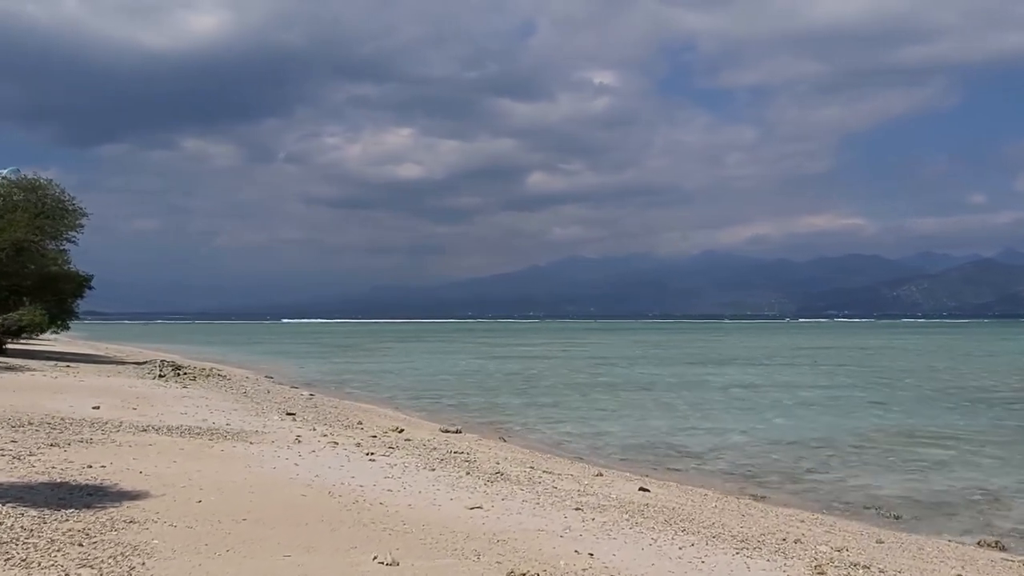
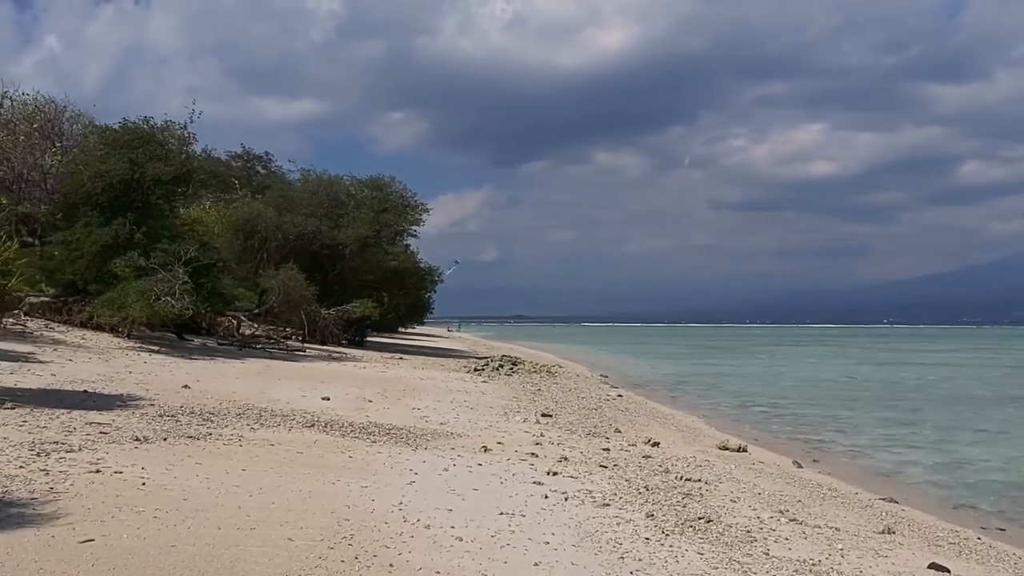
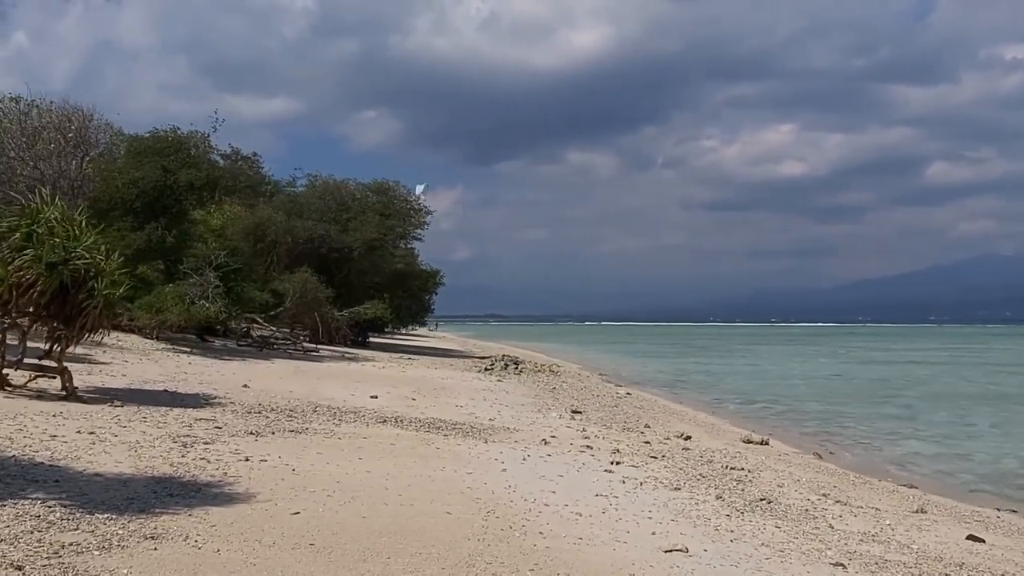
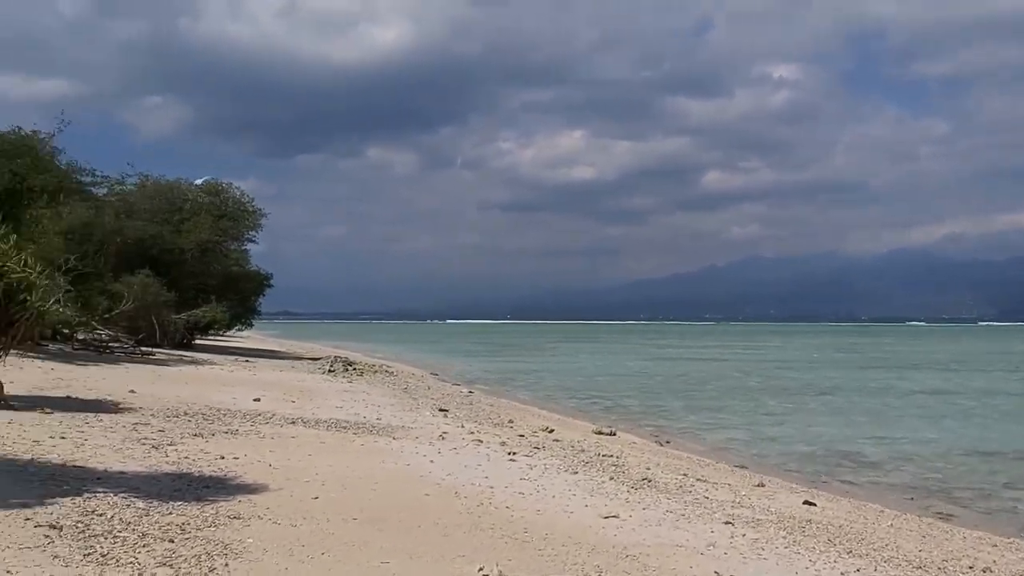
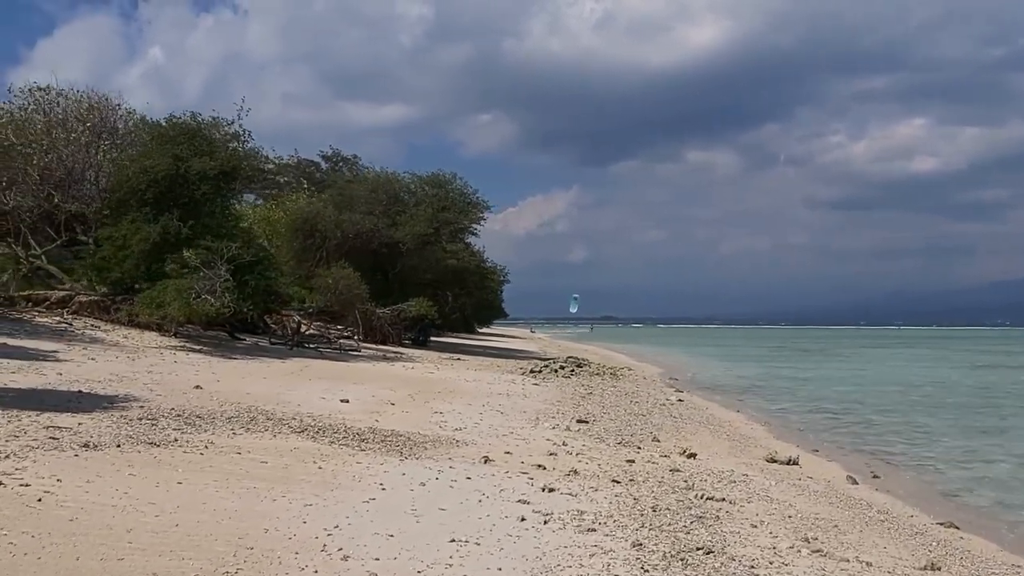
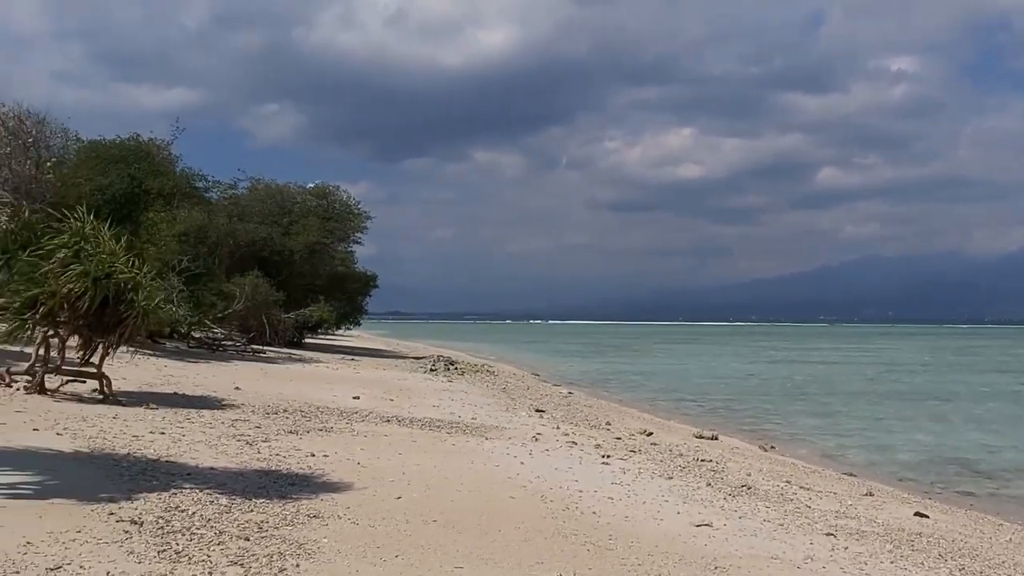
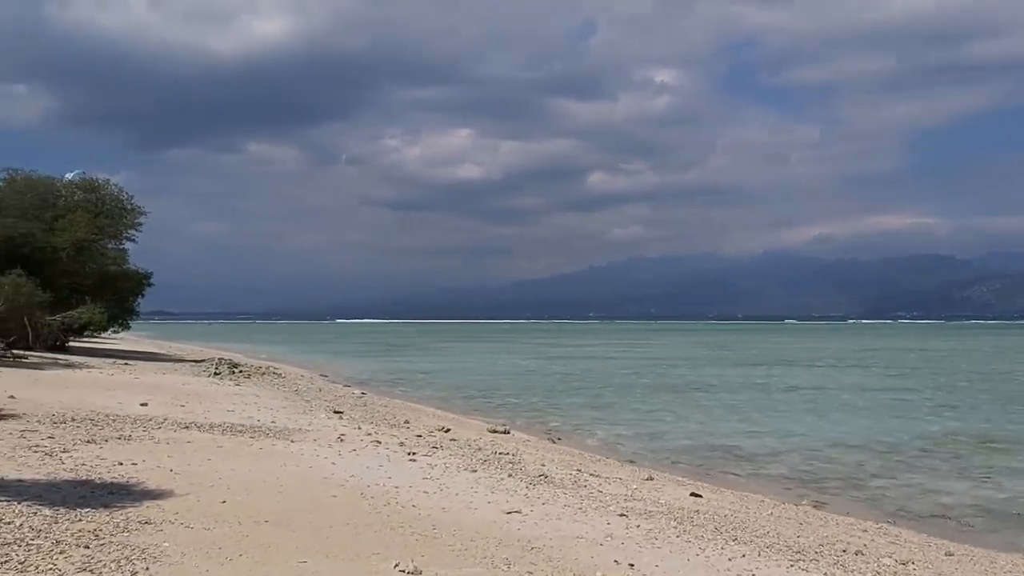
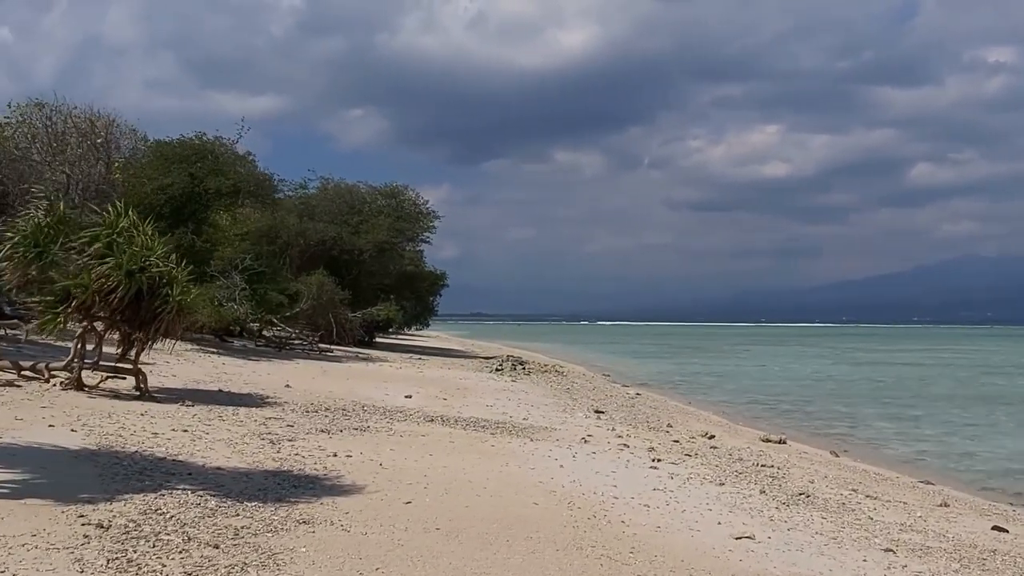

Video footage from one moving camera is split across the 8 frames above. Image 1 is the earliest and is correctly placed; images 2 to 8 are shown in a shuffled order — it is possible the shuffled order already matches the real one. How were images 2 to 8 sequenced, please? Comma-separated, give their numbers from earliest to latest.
7, 4, 6, 8, 3, 2, 5
